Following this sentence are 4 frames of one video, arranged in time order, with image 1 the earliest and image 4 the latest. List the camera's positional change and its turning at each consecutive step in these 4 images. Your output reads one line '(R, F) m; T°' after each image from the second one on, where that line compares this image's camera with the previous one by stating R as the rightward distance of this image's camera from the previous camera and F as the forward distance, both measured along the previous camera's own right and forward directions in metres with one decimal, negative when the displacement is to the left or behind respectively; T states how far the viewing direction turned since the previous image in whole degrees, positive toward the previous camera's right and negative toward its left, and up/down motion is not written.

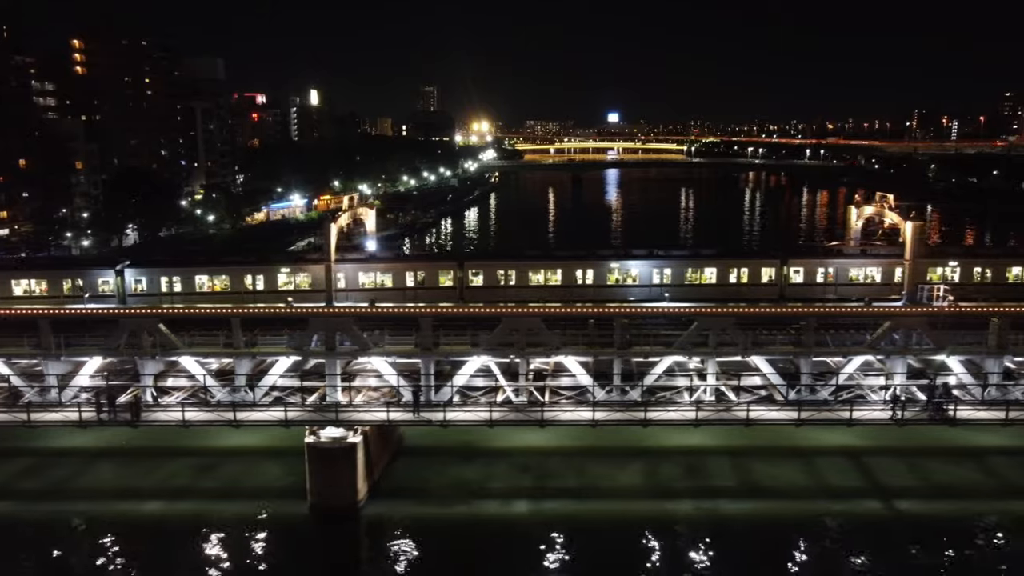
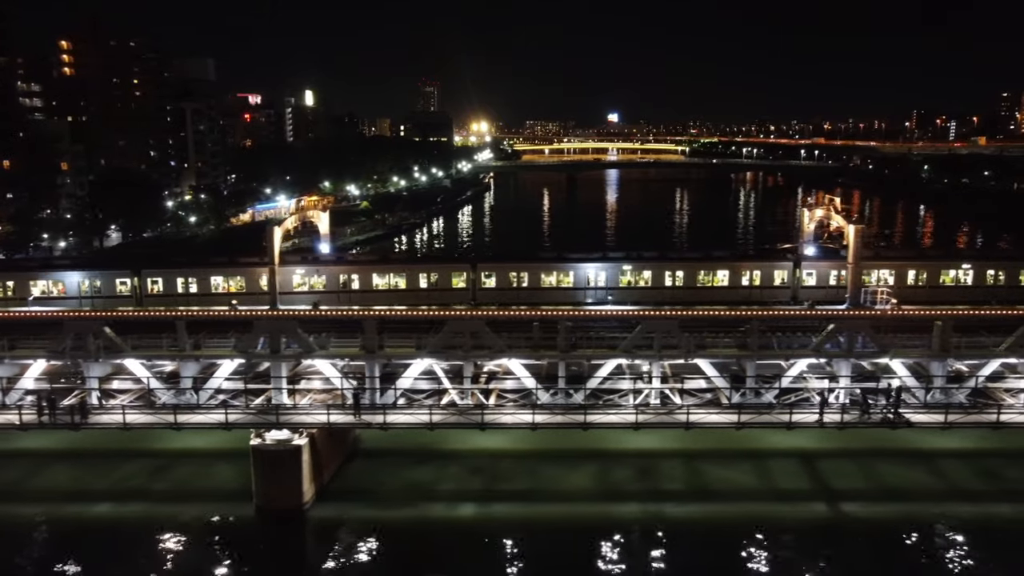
(-2.4, 0.0) m; 0°
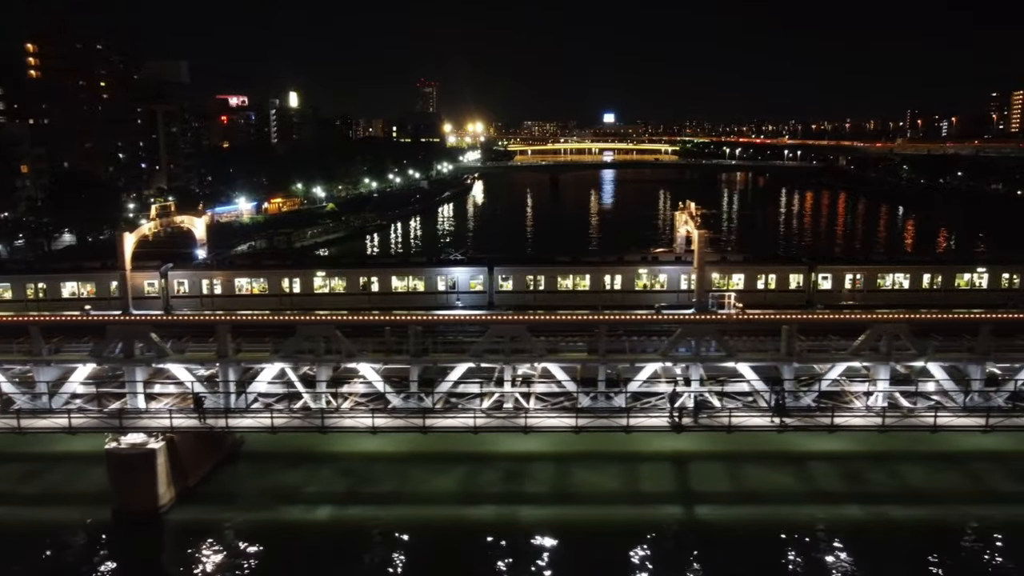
(+2.6, -0.1) m; 0°
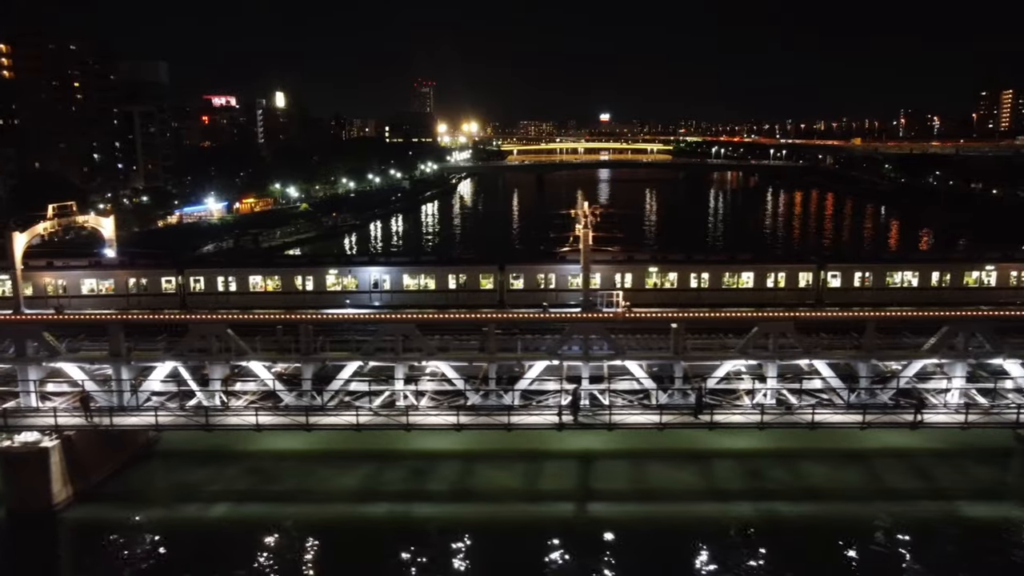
(+1.9, -0.1) m; 0°
